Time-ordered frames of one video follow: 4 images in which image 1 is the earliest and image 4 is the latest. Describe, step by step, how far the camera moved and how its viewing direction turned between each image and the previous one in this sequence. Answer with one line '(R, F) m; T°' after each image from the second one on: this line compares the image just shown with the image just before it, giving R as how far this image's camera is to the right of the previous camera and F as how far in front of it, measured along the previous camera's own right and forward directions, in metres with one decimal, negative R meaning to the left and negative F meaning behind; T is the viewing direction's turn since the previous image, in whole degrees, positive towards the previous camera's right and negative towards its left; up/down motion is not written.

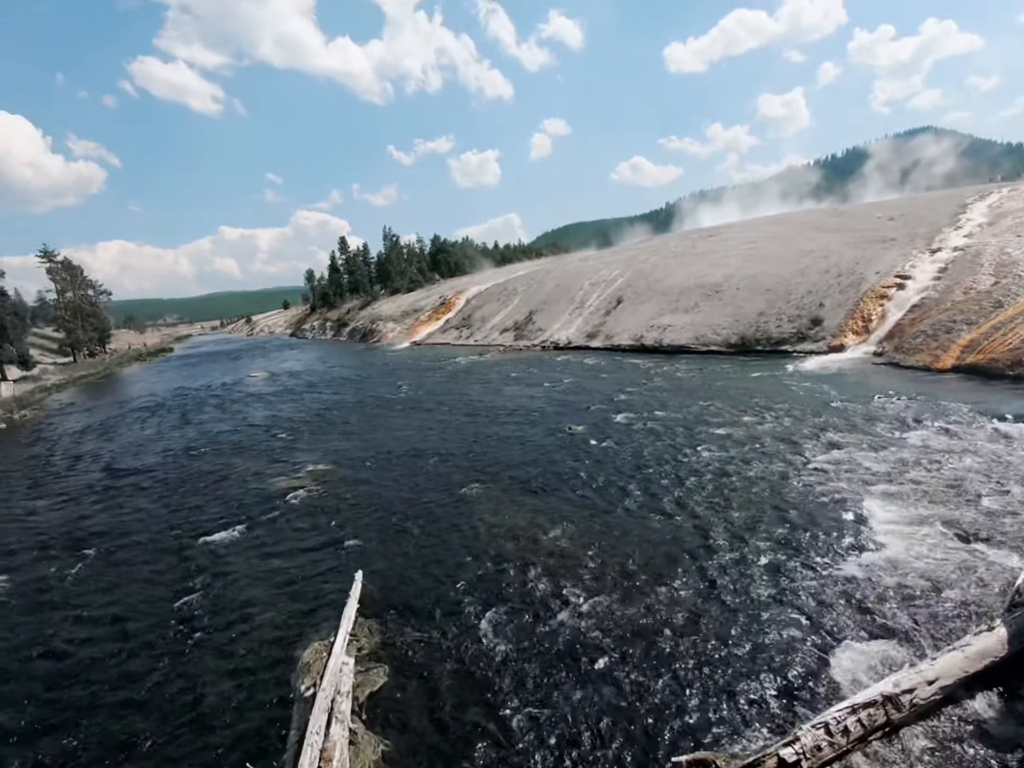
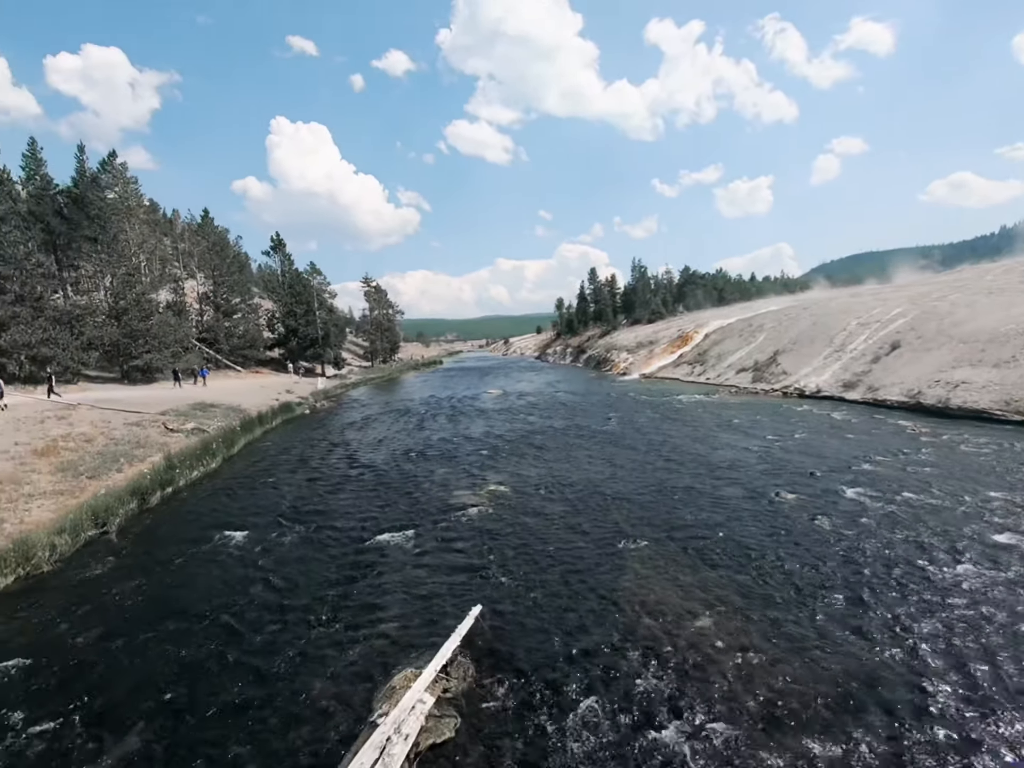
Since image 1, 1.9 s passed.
(+1.7, +1.3) m; -25°
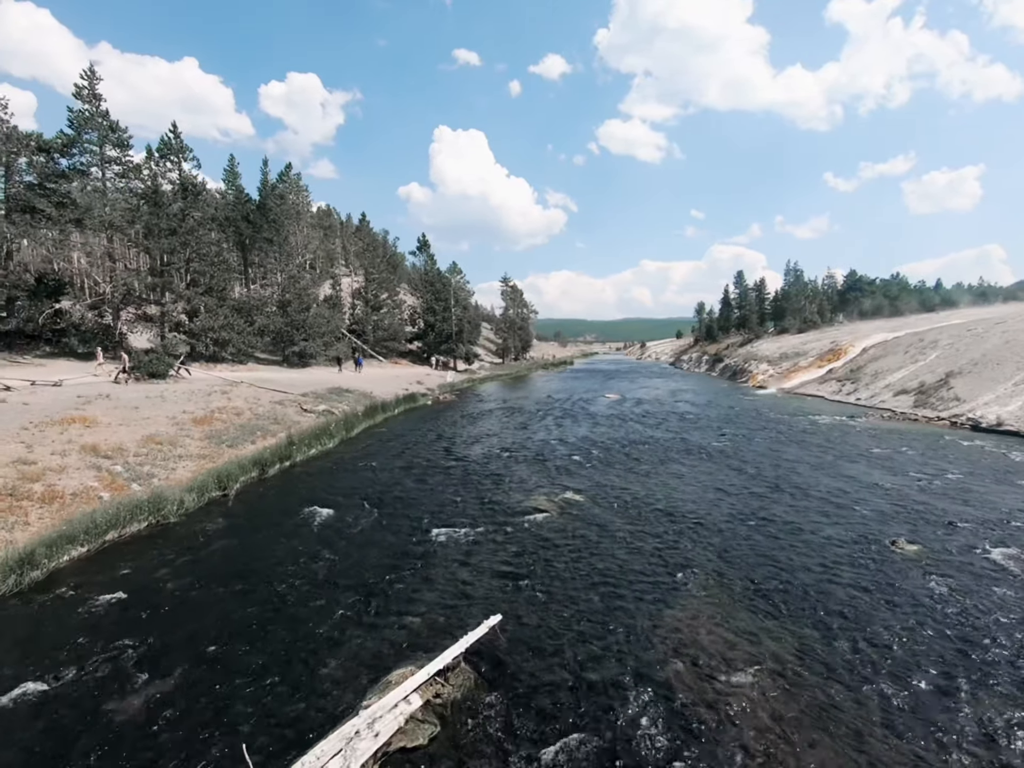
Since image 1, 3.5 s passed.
(+1.9, +0.6) m; -14°
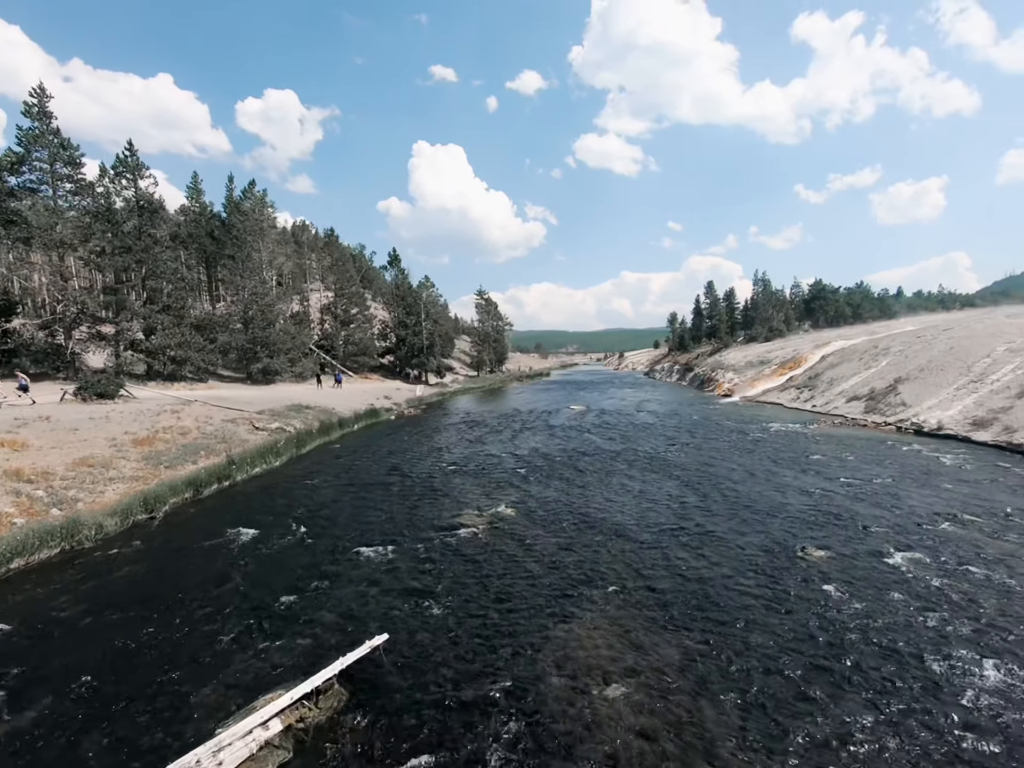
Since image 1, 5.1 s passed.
(+2.0, -0.1) m; +2°
